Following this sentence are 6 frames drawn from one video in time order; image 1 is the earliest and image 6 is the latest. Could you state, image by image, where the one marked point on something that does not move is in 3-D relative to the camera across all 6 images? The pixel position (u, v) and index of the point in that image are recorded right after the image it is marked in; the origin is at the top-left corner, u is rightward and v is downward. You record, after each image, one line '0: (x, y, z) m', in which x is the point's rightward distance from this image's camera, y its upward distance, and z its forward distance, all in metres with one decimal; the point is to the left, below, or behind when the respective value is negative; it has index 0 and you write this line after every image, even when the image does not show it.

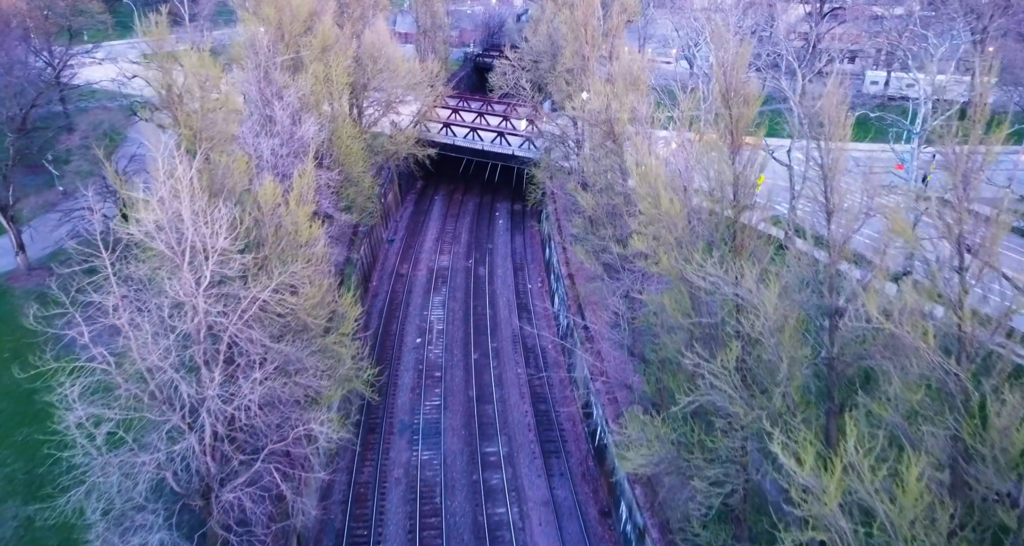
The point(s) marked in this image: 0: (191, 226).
0: (-5.0, +0.7, +12.5) m
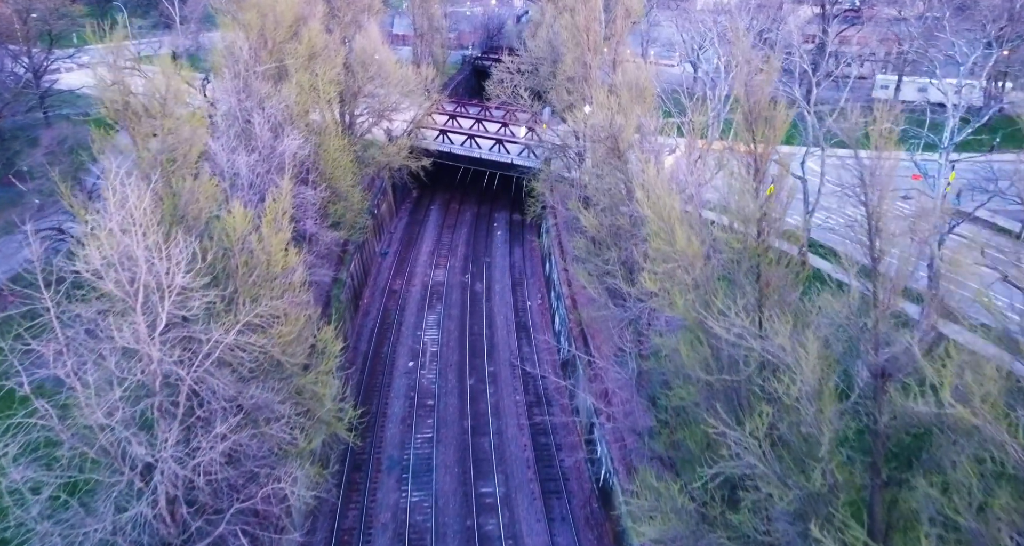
0: (-5.1, +0.1, +11.1) m
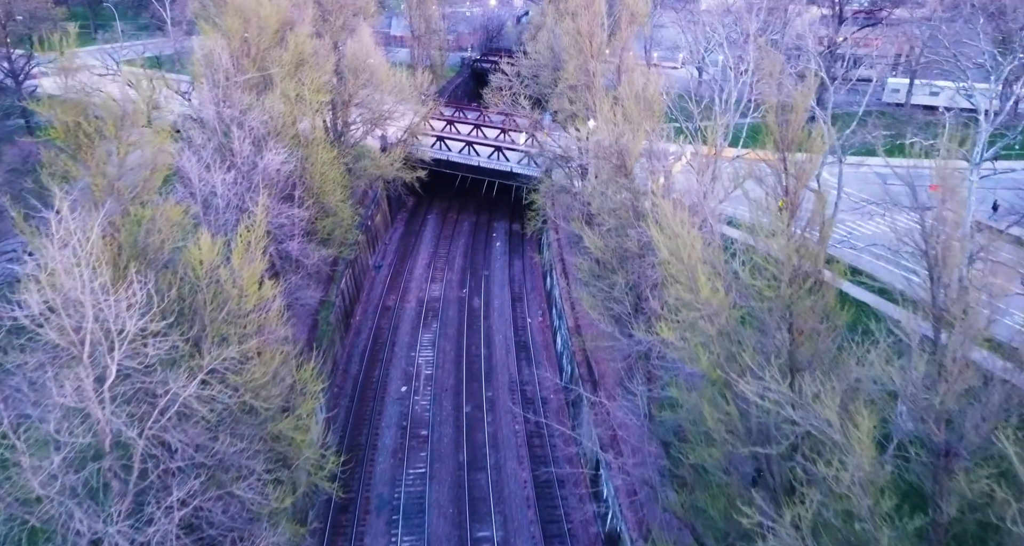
0: (-5.1, -0.4, +9.7) m
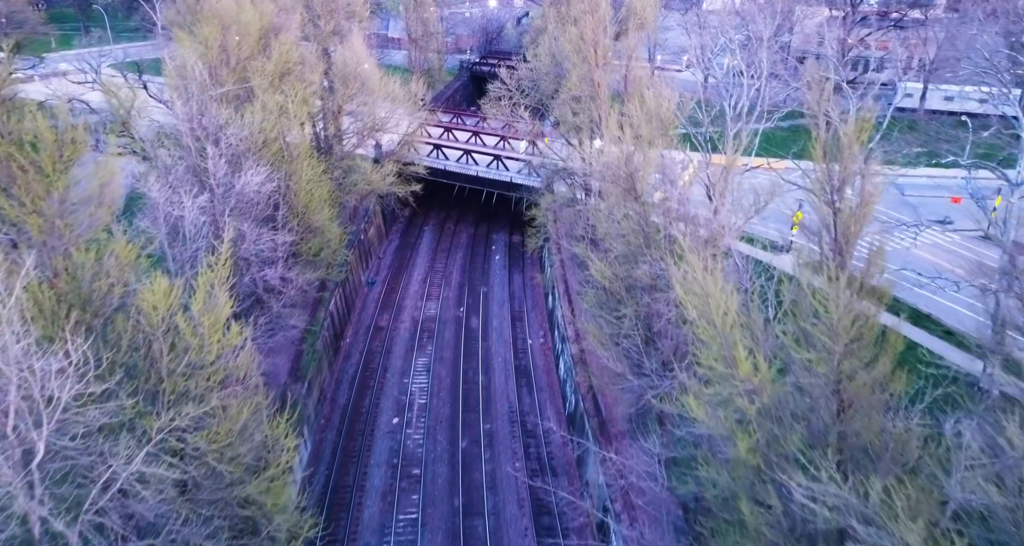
0: (-5.1, -1.1, +8.3) m
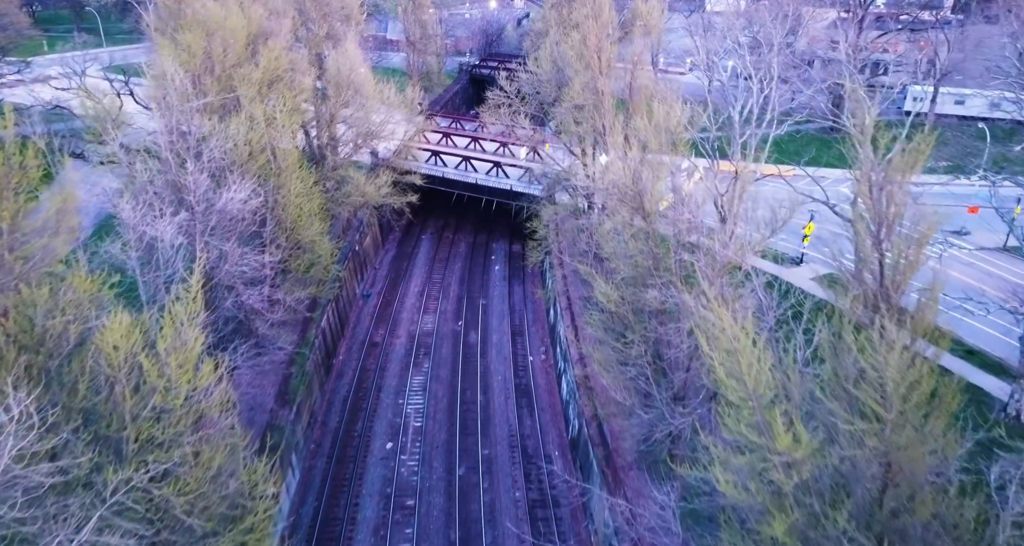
0: (-5.1, -1.5, +7.2) m
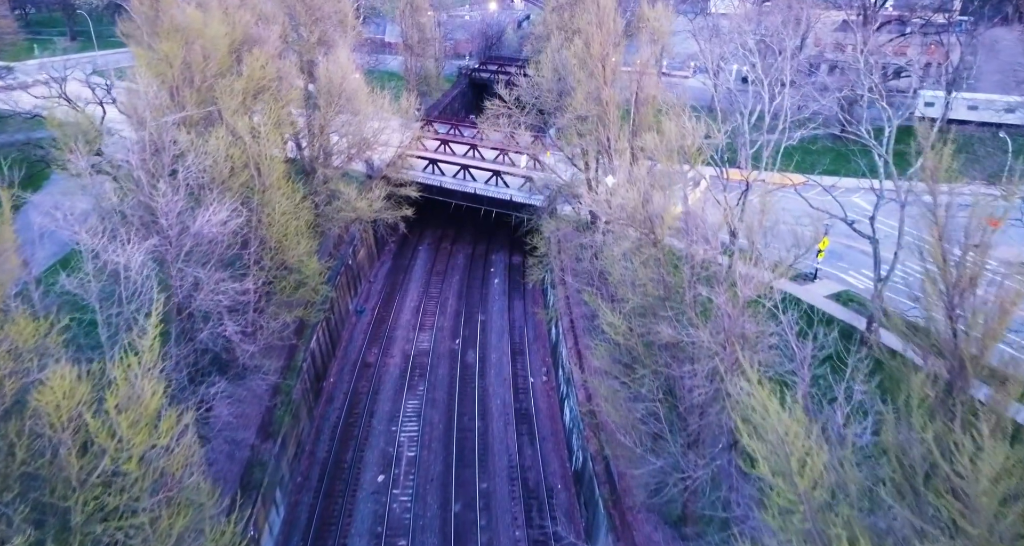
0: (-5.2, -2.0, +6.1) m
